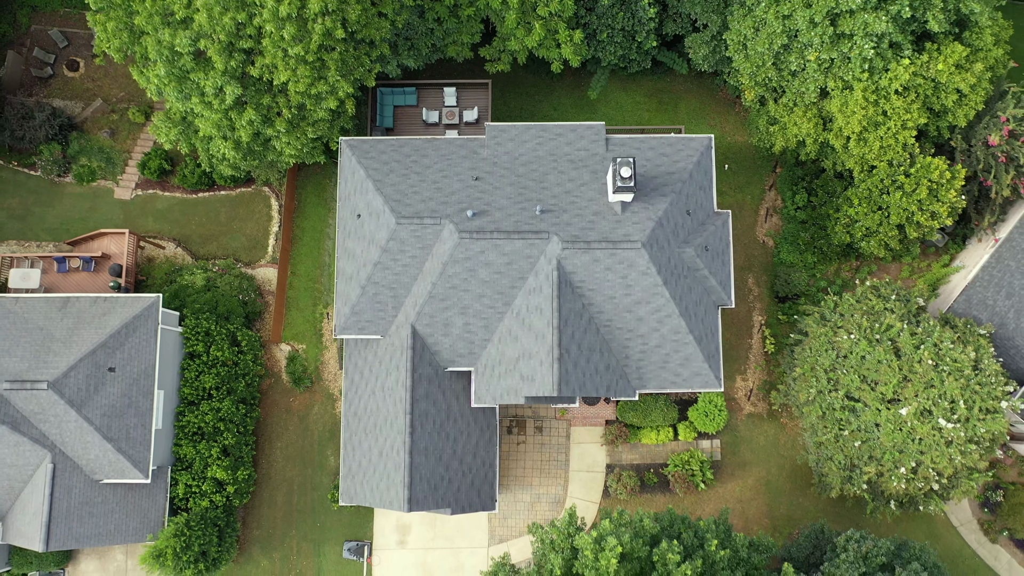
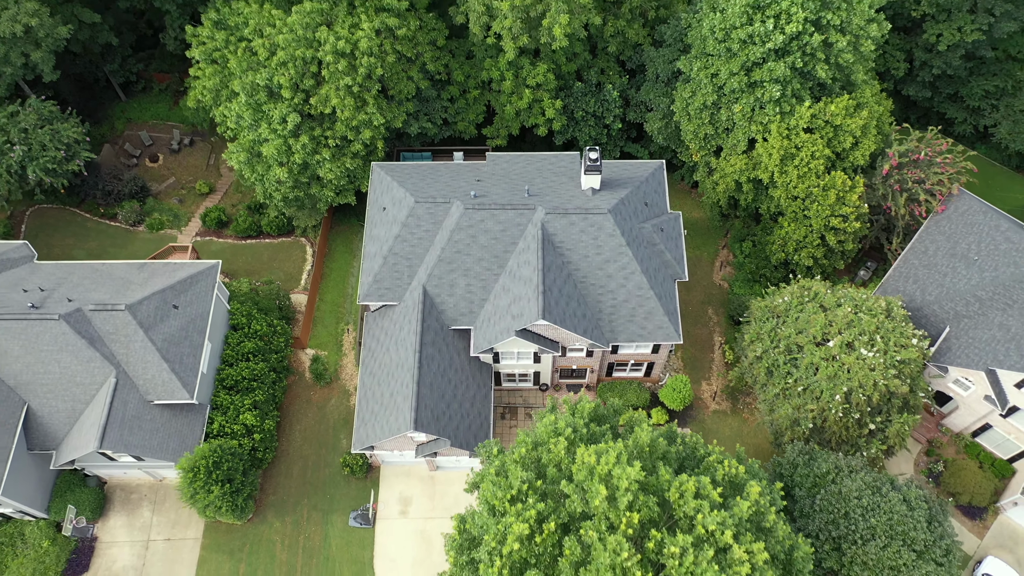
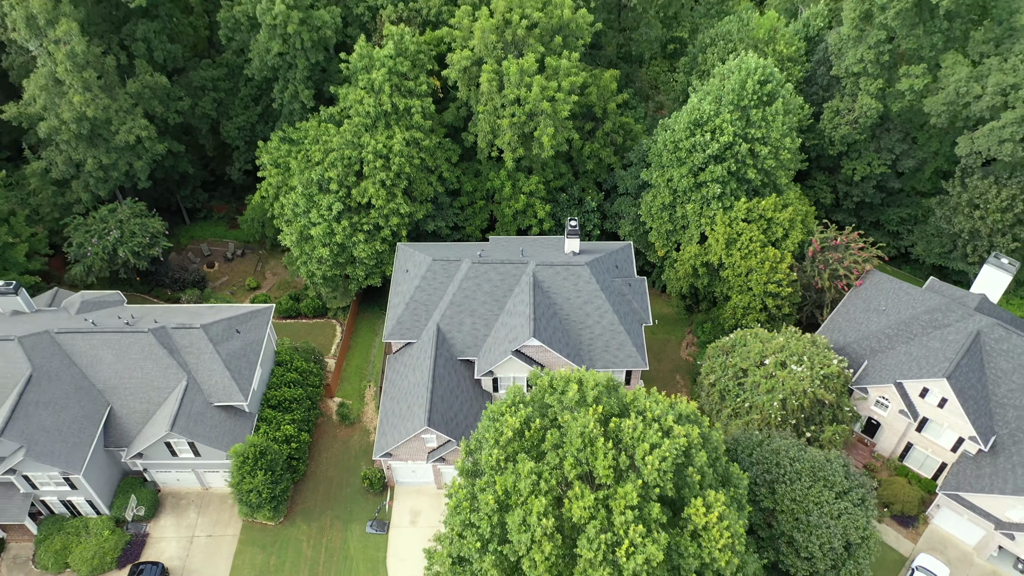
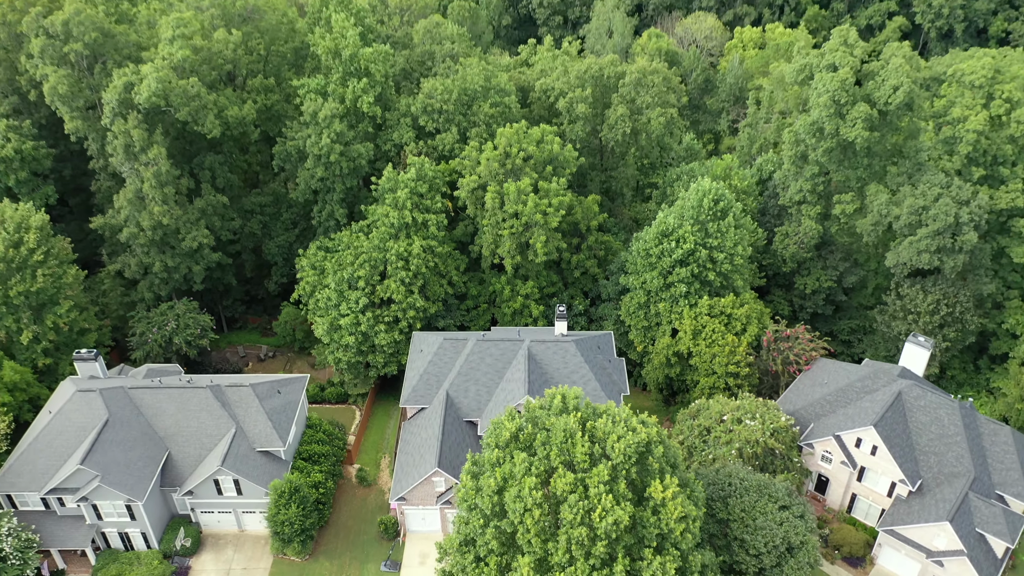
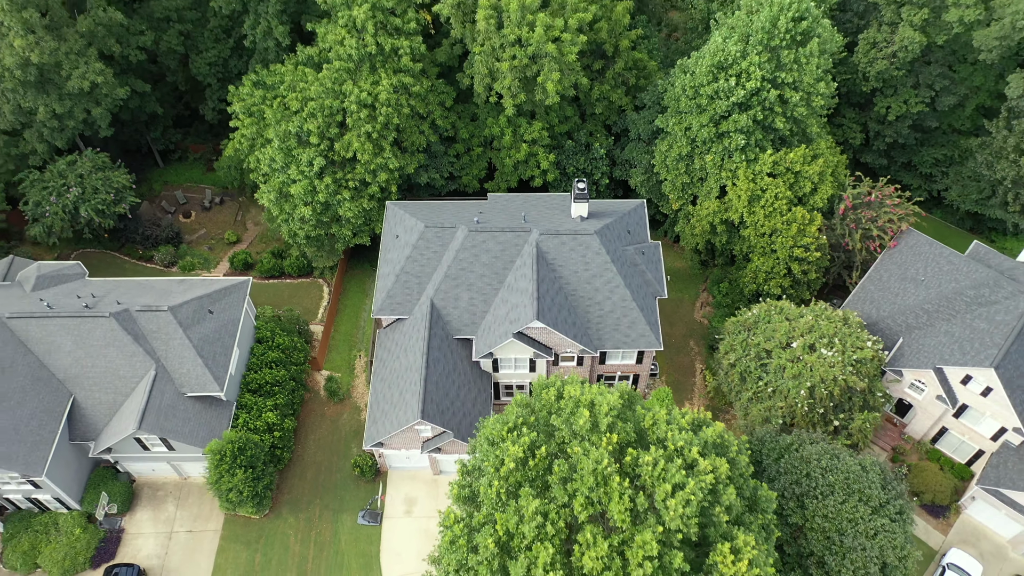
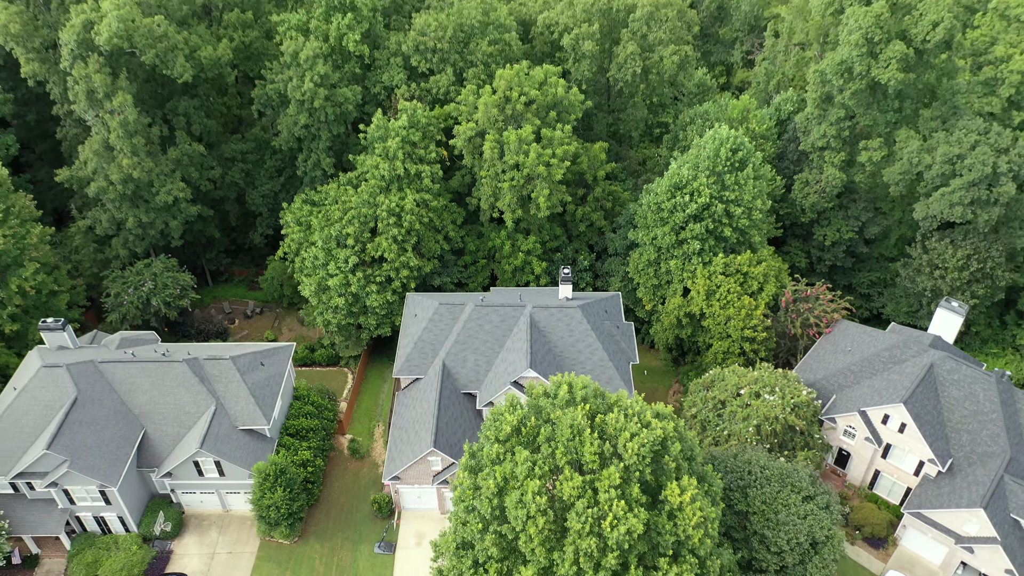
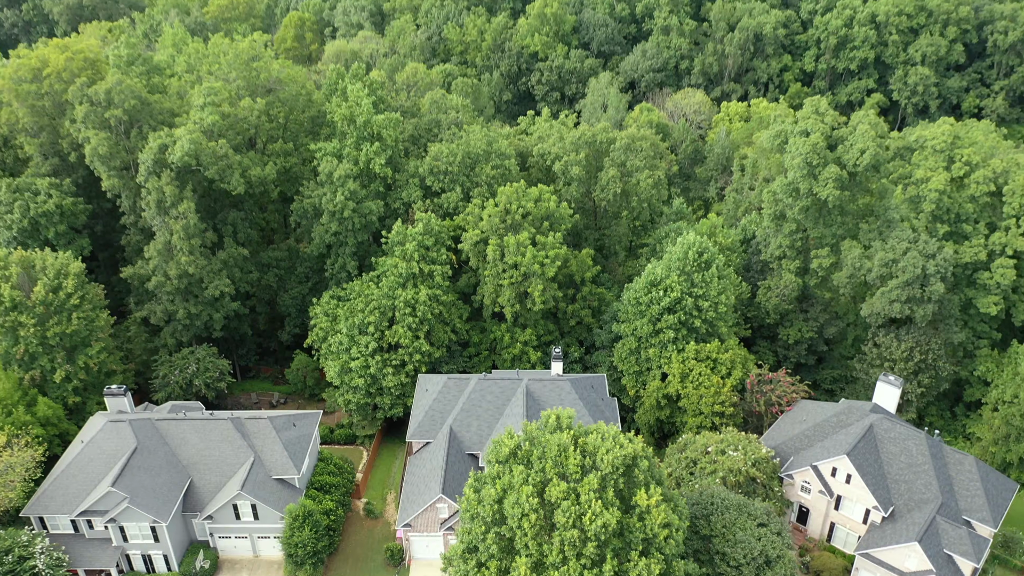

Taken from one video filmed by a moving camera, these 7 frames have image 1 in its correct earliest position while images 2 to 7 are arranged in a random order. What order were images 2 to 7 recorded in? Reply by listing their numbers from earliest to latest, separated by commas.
2, 5, 3, 6, 4, 7
